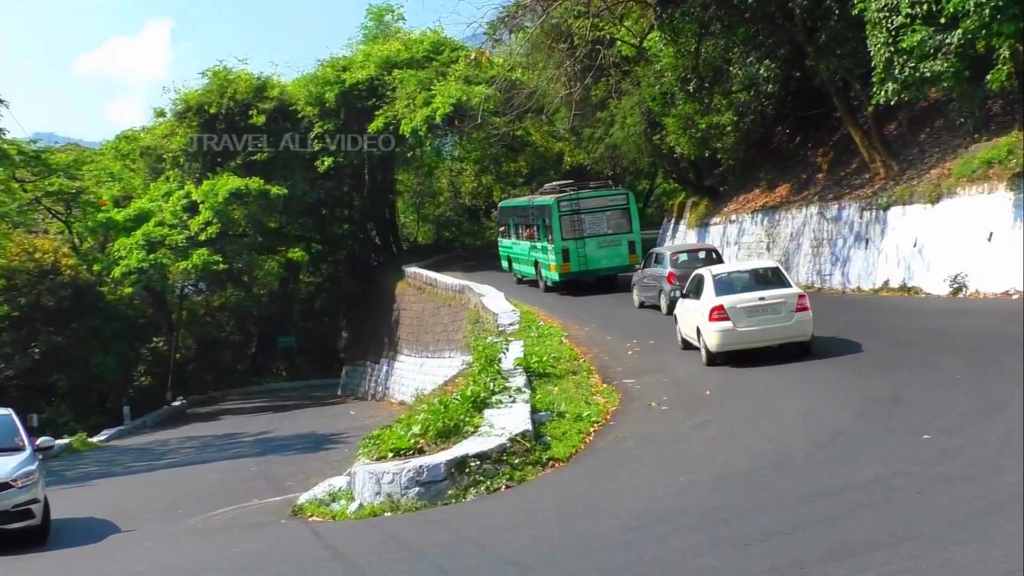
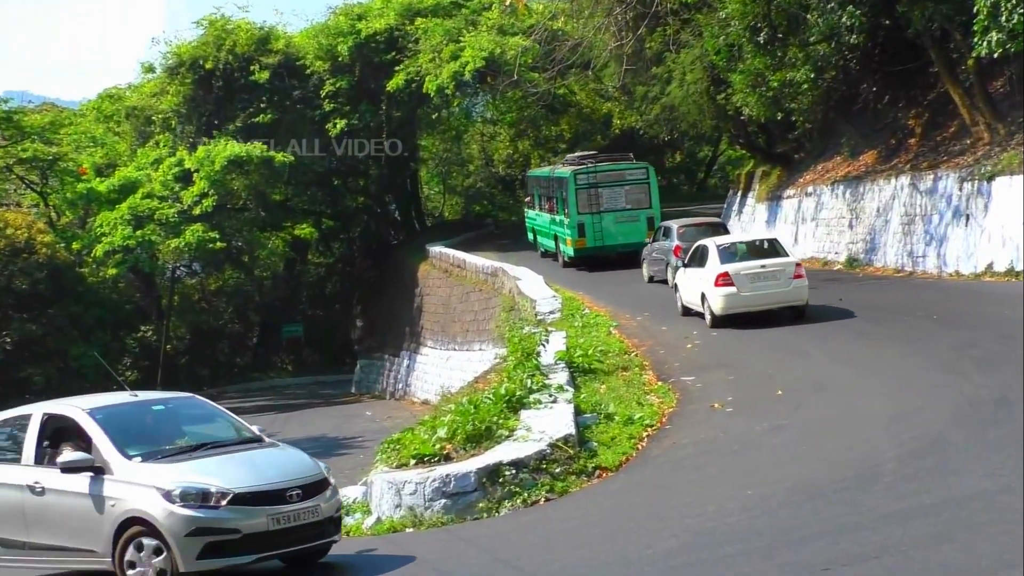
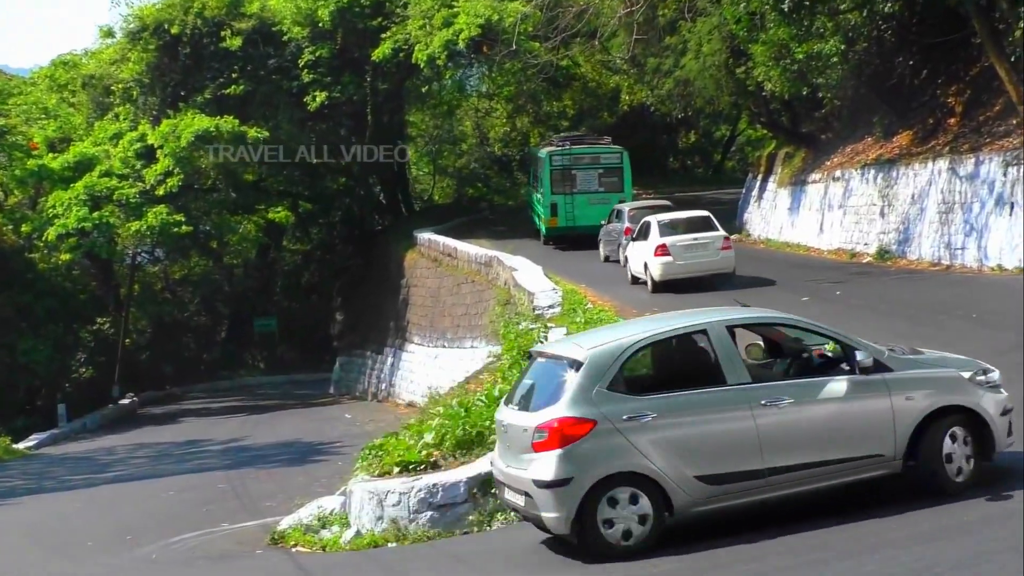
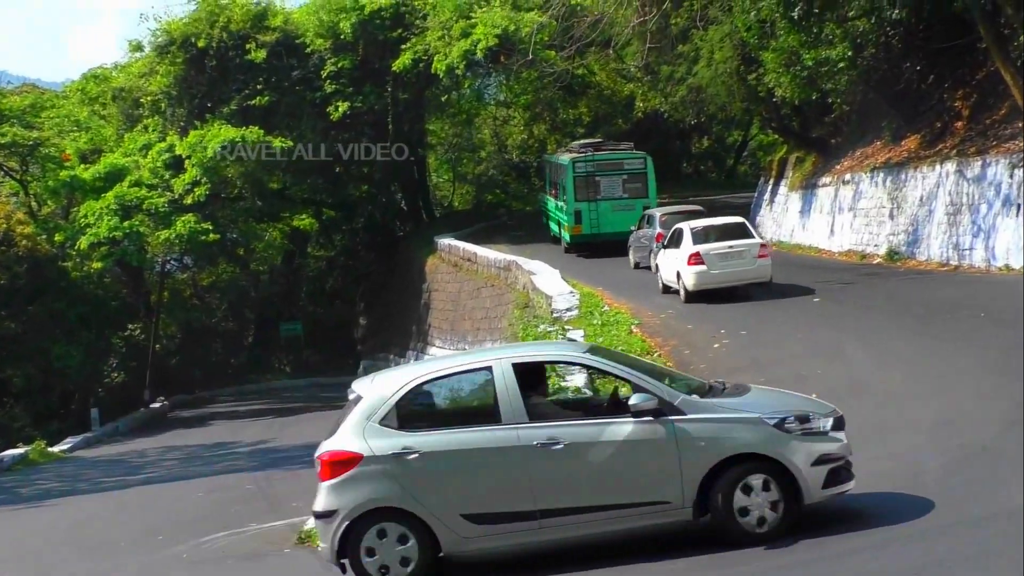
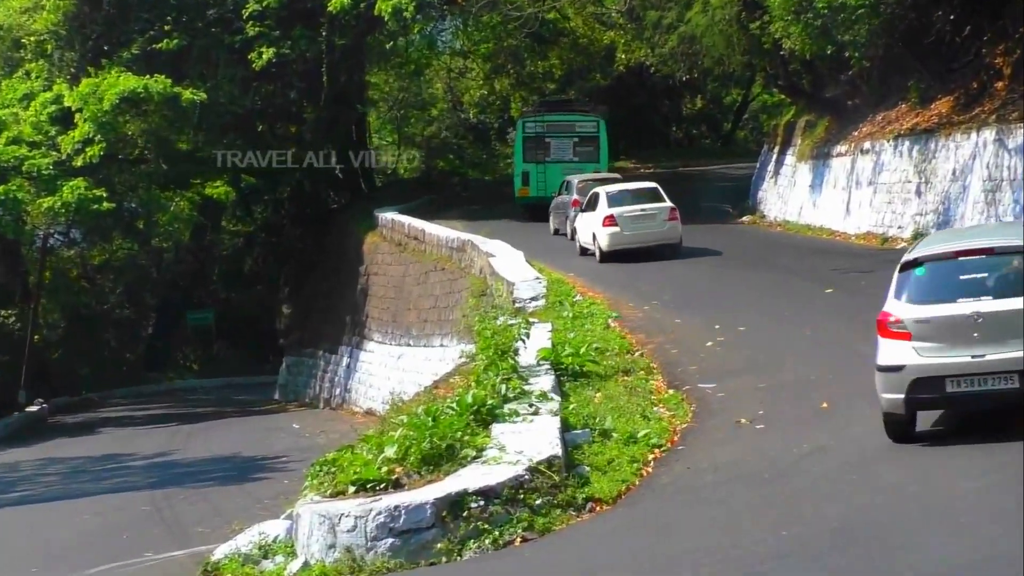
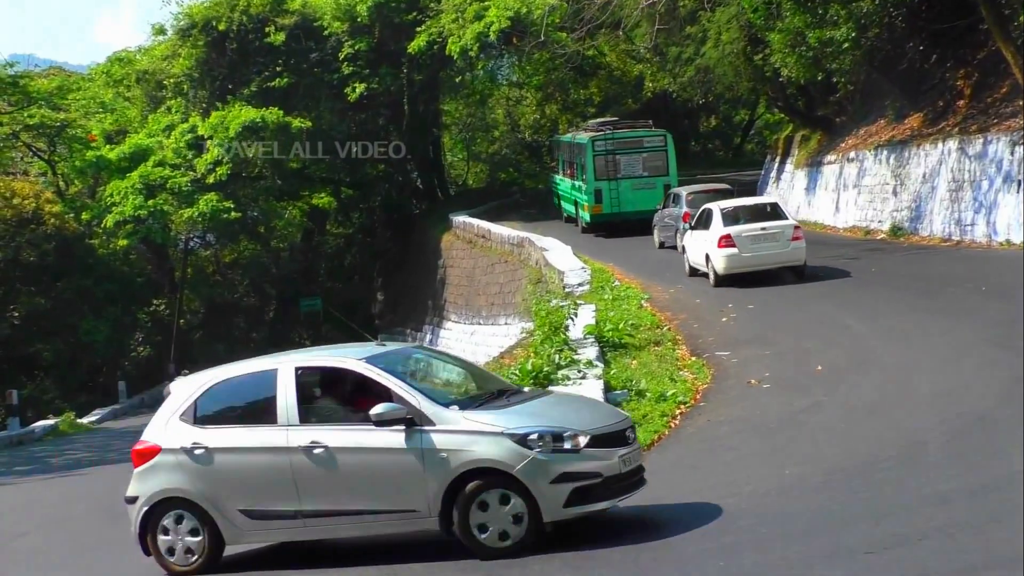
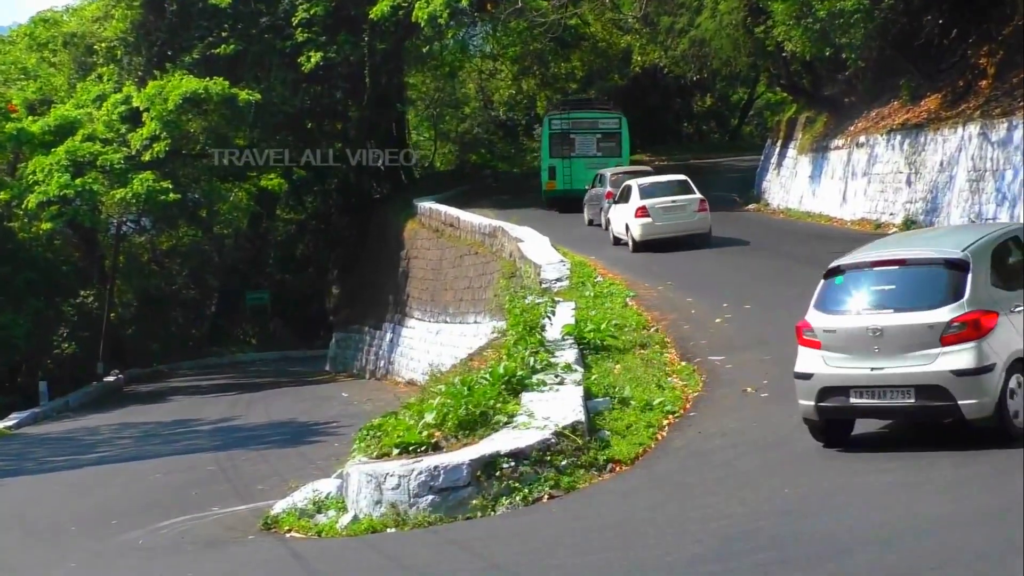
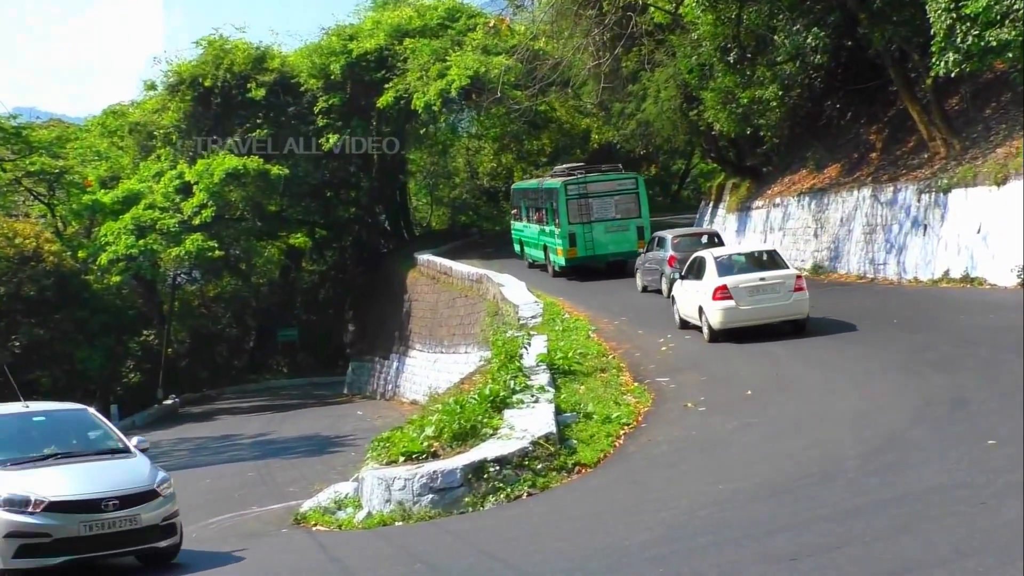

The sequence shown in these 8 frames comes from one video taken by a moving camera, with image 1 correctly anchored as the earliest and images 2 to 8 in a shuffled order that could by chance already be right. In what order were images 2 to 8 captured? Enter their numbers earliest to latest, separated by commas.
8, 2, 6, 4, 3, 7, 5
